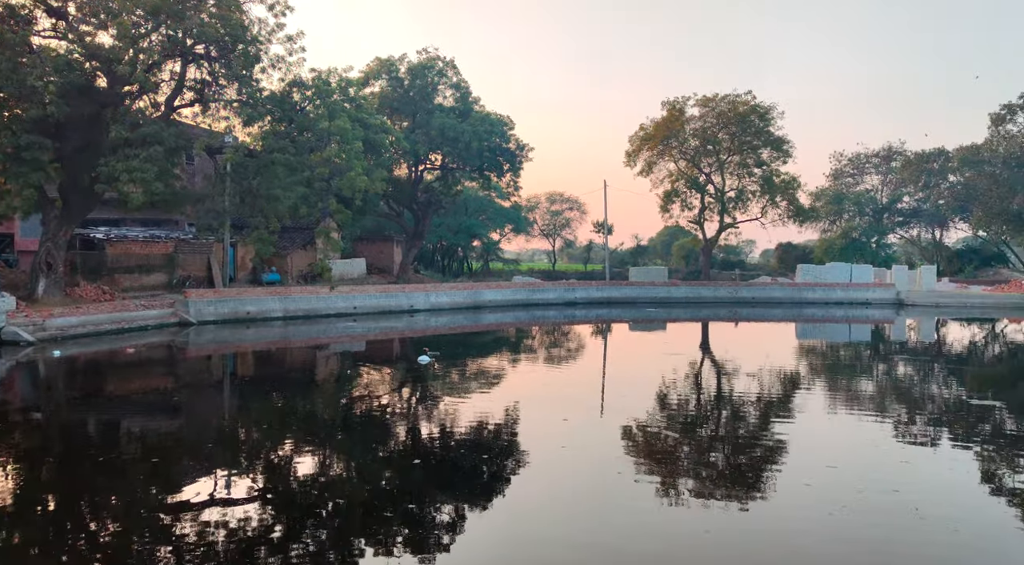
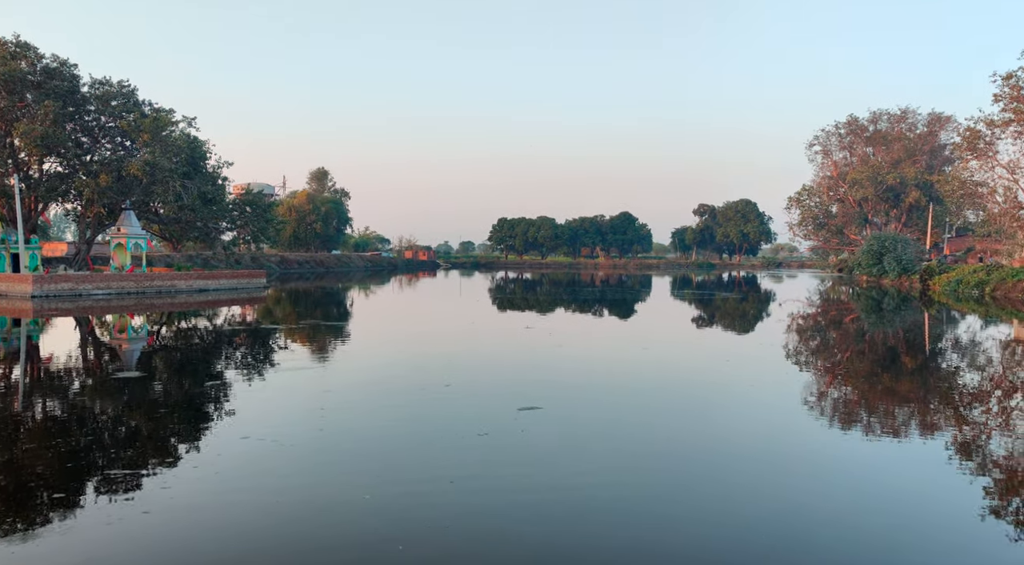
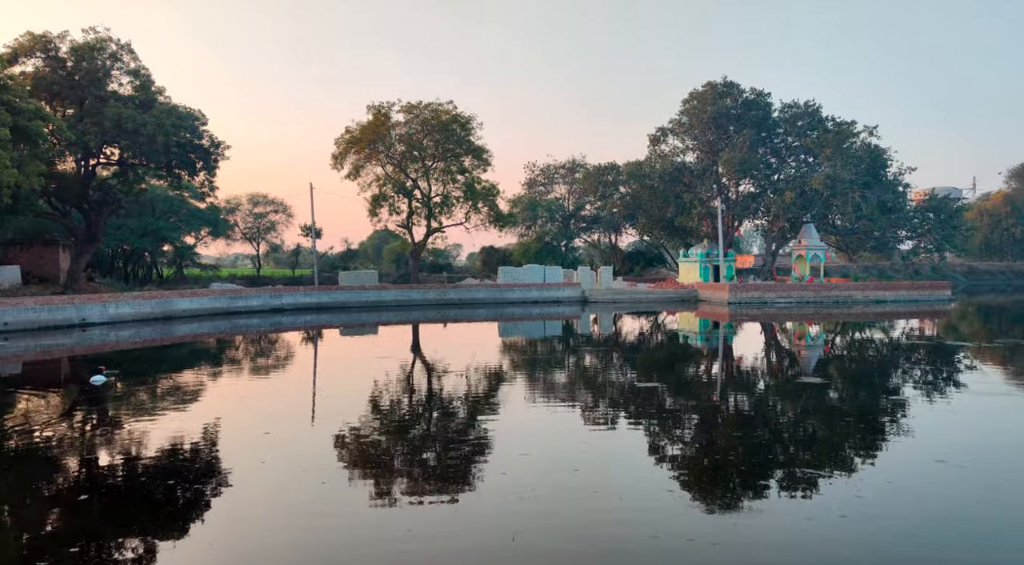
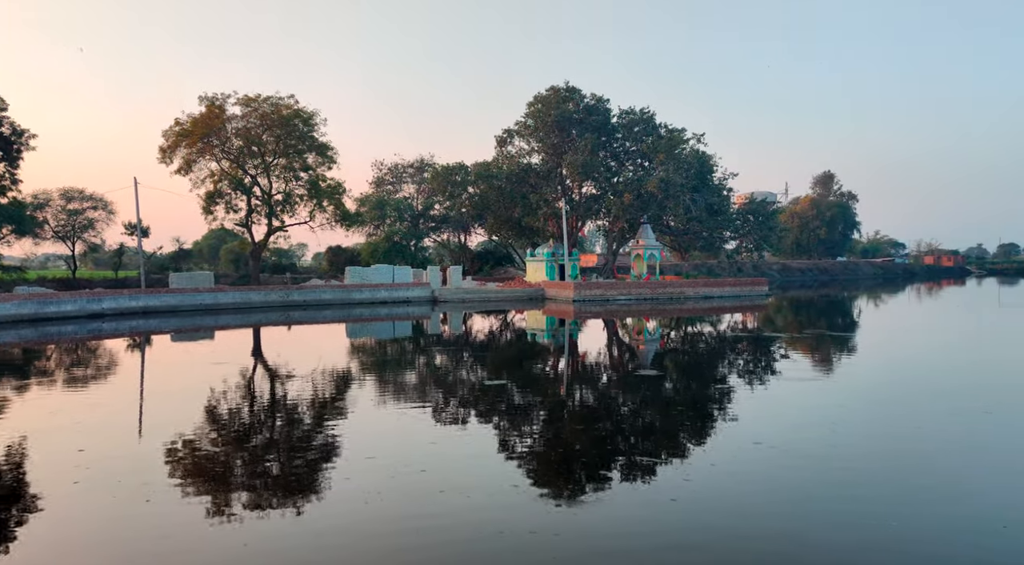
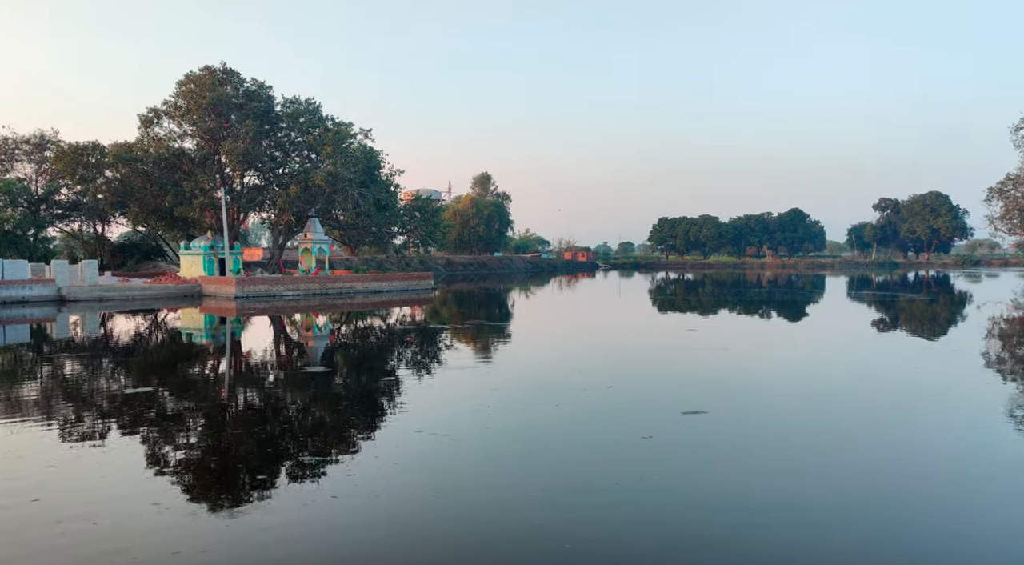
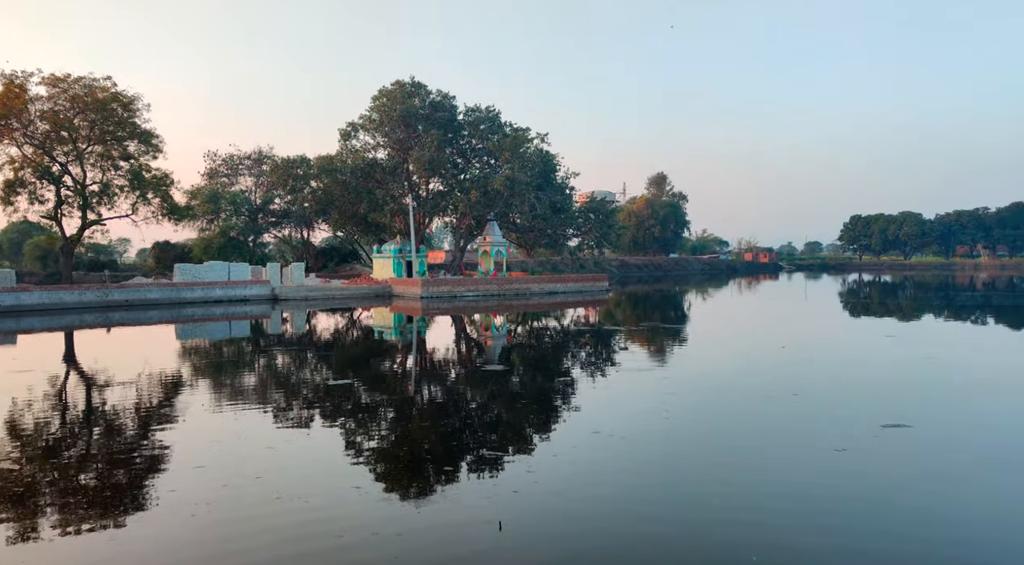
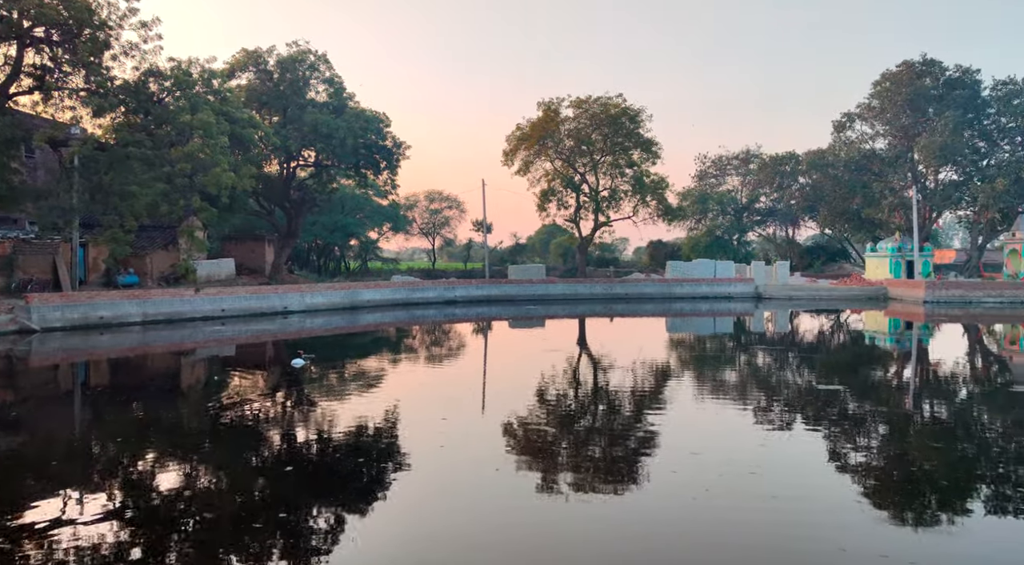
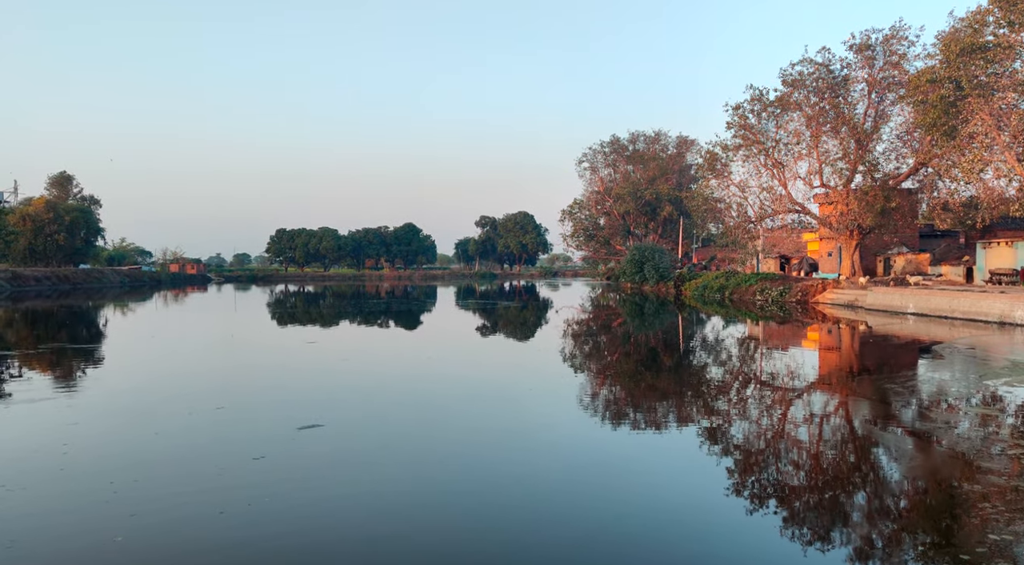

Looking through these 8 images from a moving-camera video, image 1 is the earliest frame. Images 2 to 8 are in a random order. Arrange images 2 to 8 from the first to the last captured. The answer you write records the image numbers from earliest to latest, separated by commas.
7, 3, 4, 6, 5, 2, 8
